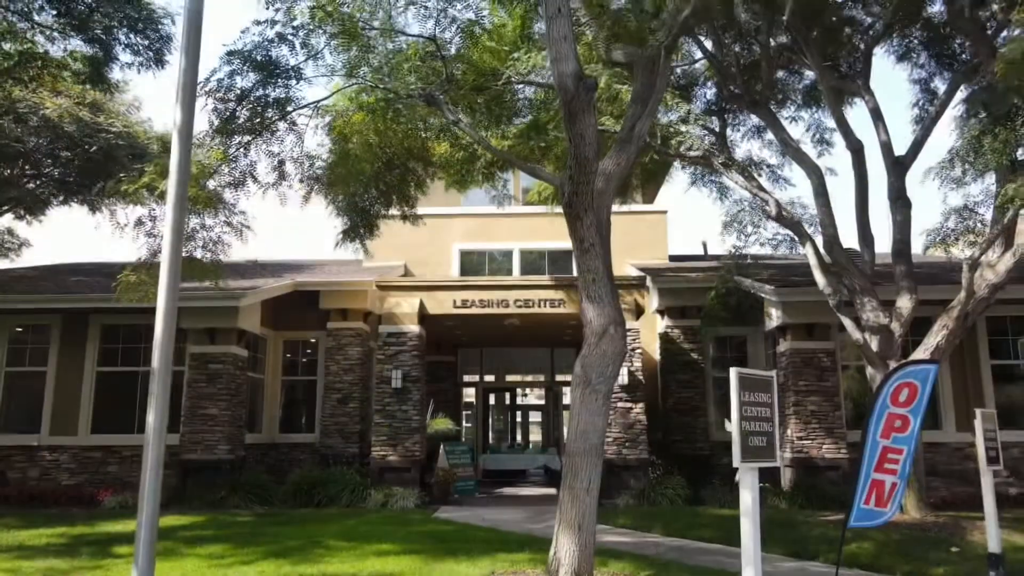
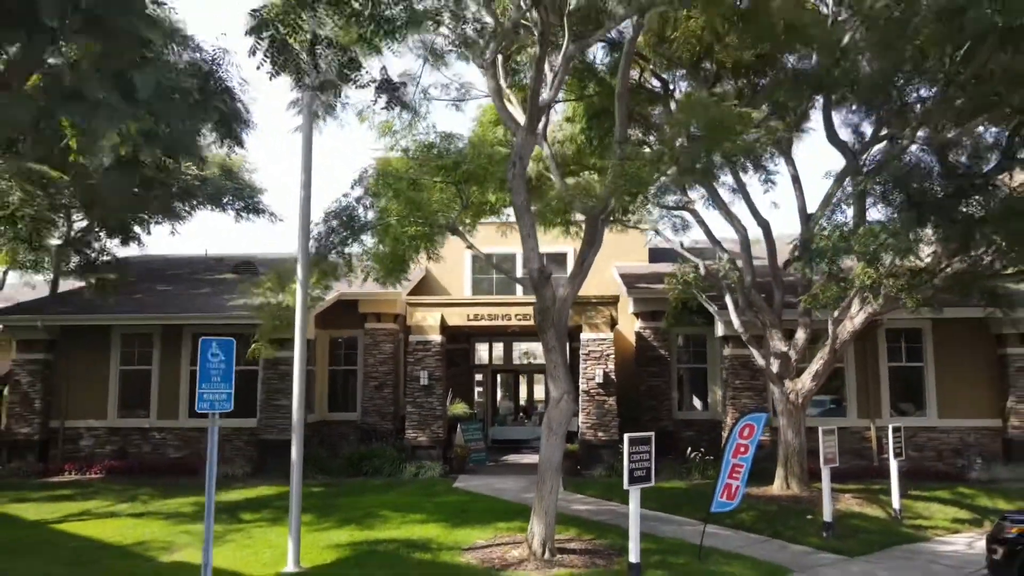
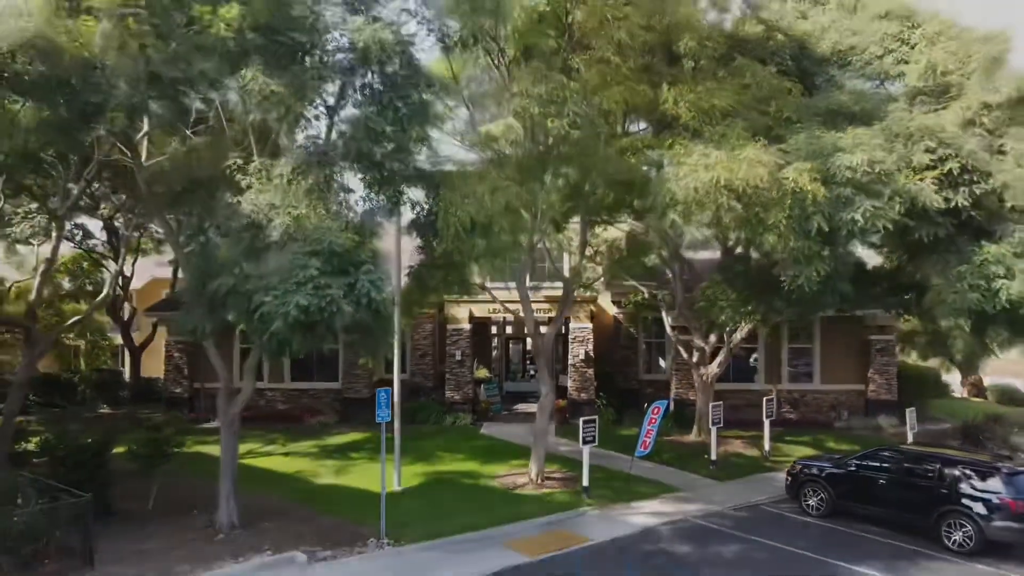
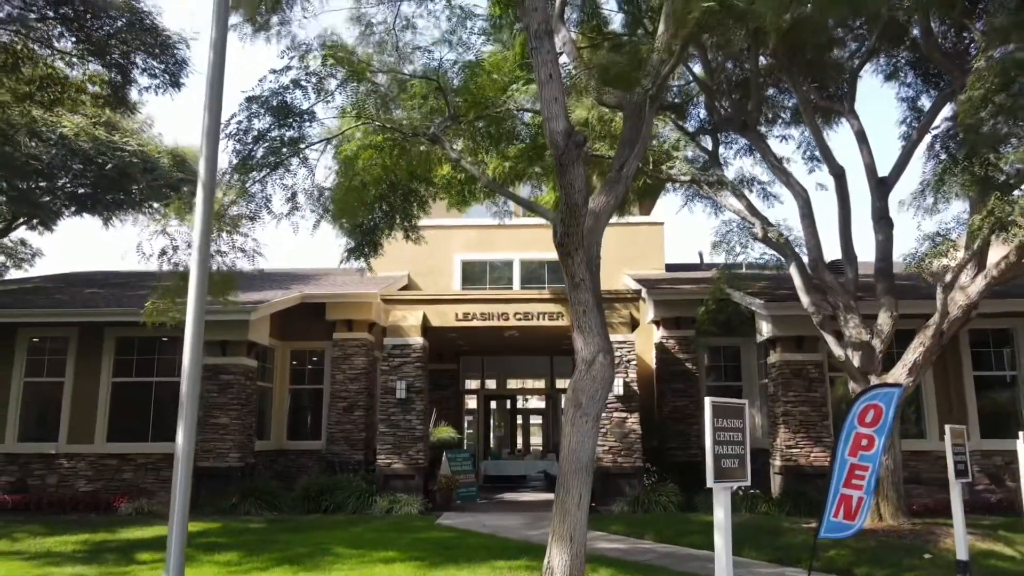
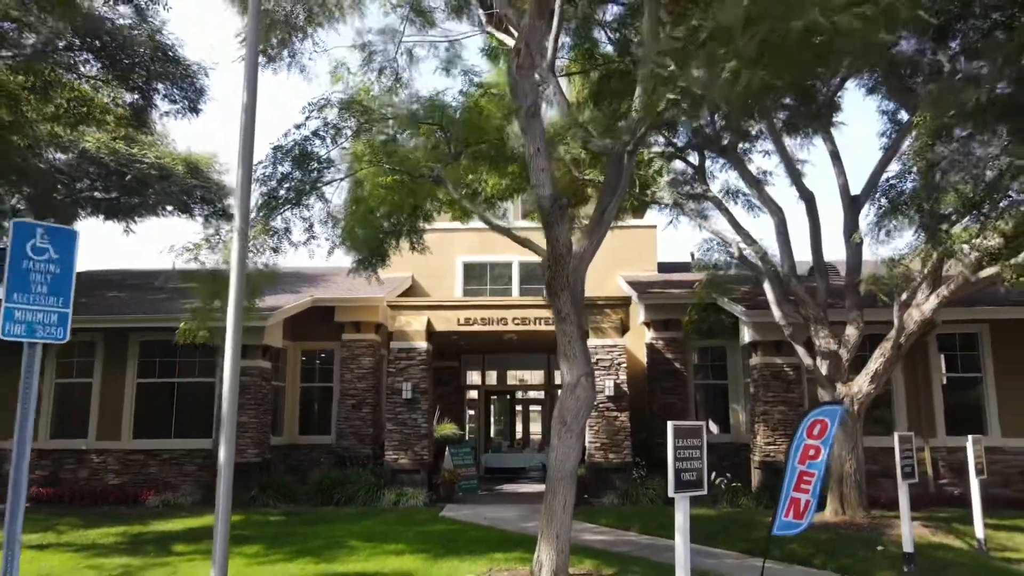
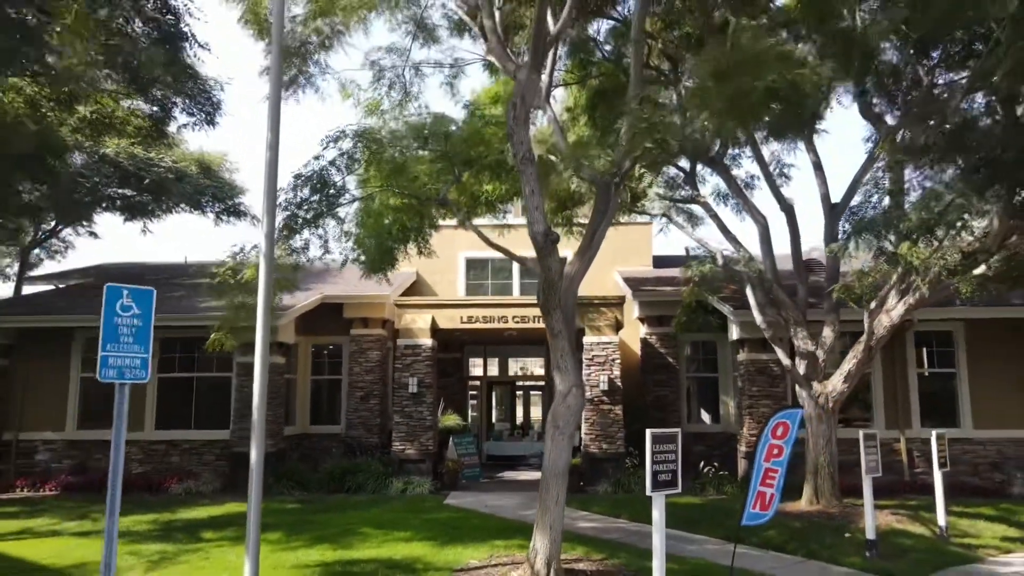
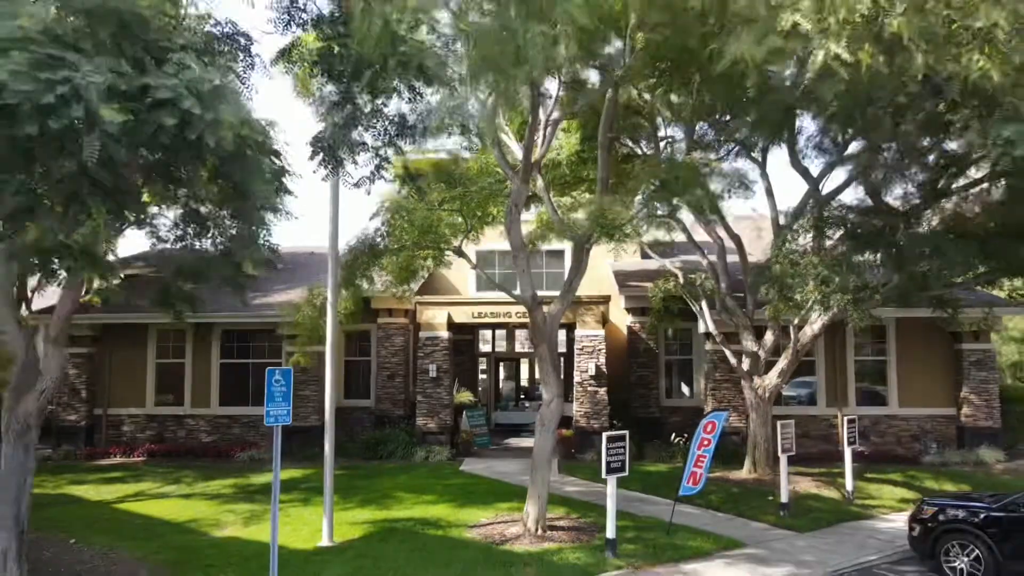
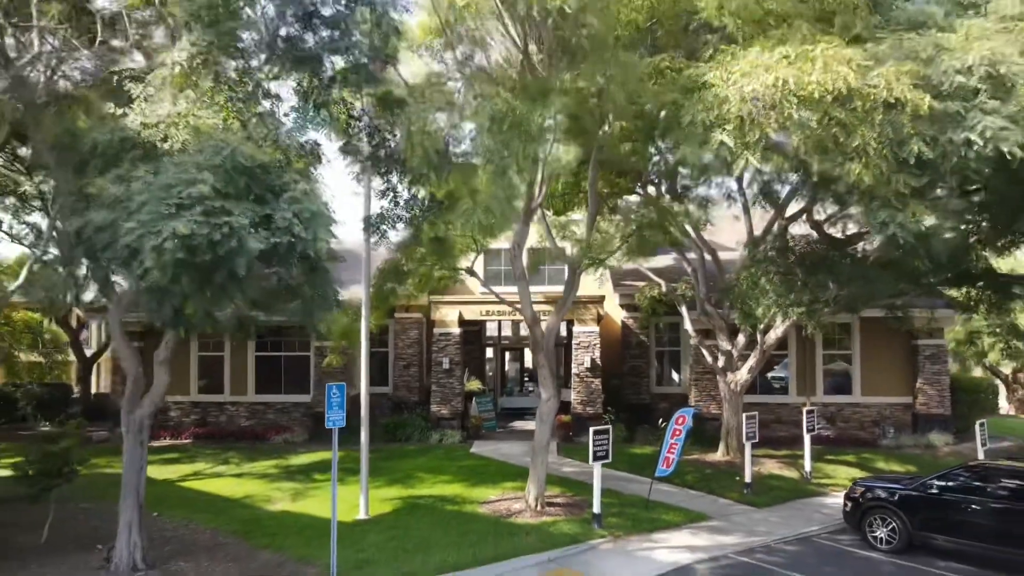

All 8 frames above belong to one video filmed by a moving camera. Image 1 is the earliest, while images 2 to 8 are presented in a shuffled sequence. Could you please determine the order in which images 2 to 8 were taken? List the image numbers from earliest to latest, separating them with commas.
4, 5, 6, 2, 7, 8, 3
